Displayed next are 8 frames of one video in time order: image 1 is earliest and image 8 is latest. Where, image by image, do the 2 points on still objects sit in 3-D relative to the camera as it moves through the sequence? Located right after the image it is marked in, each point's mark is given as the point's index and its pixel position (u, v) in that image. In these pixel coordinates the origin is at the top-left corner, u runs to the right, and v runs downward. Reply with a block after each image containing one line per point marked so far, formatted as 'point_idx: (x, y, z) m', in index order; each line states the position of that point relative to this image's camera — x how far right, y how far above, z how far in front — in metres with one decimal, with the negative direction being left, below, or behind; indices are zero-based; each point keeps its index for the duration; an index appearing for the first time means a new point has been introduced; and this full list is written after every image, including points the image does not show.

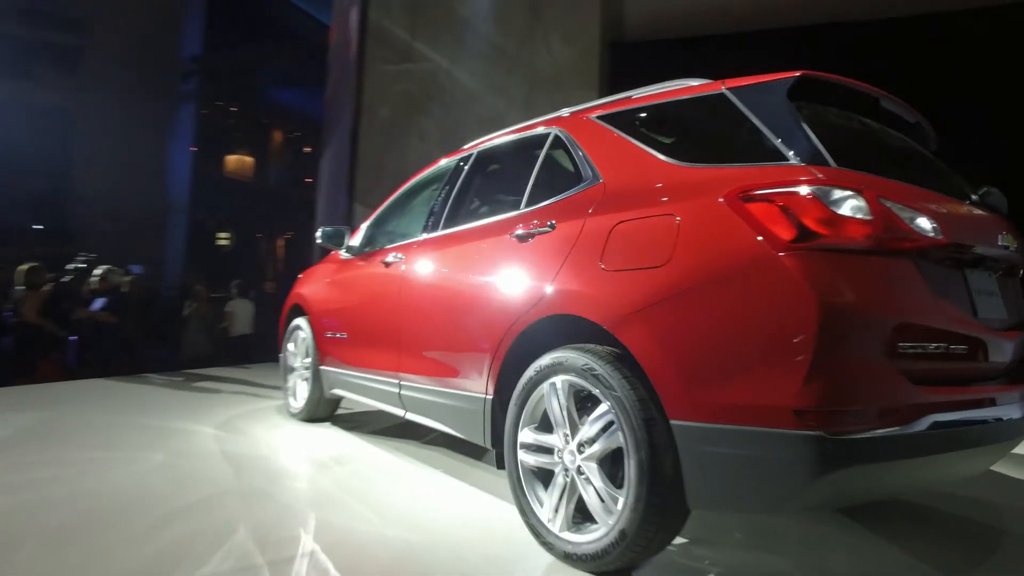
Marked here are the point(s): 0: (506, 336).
0: (0.0, -0.2, +2.3) m
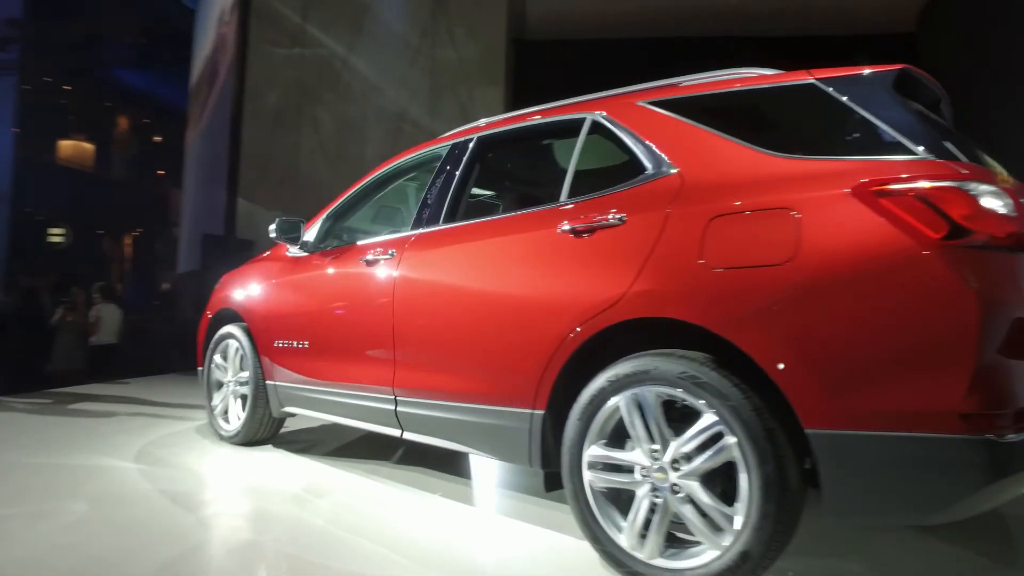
0: (+0.2, -0.2, +2.0) m
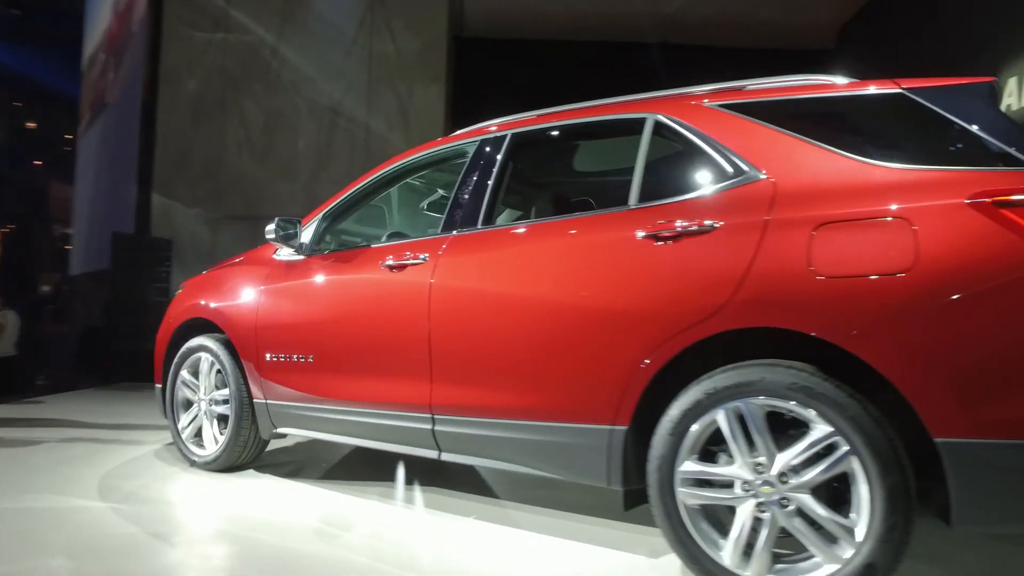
0: (+0.5, -0.2, +1.9) m
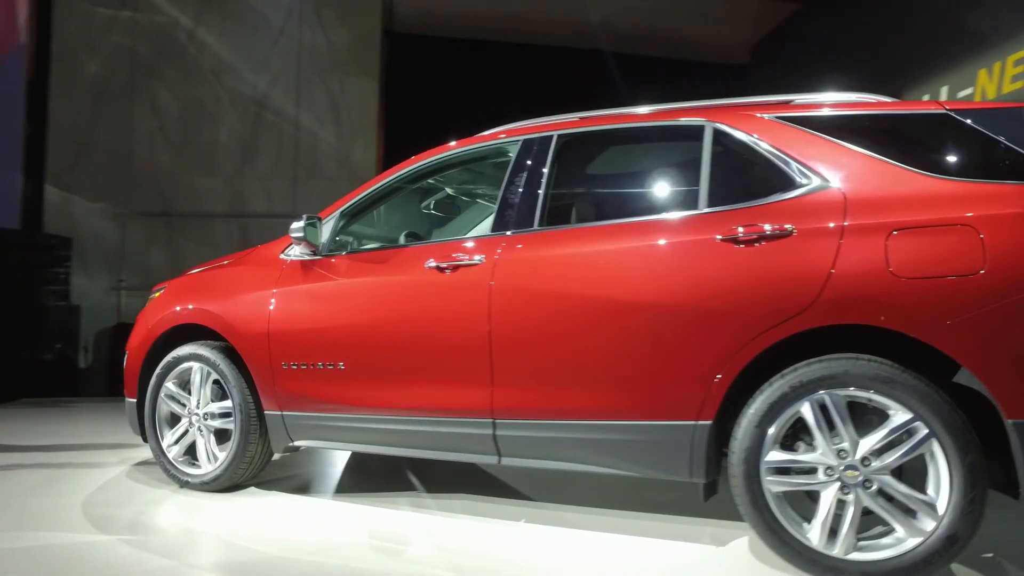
0: (+0.8, -0.2, +2.0) m
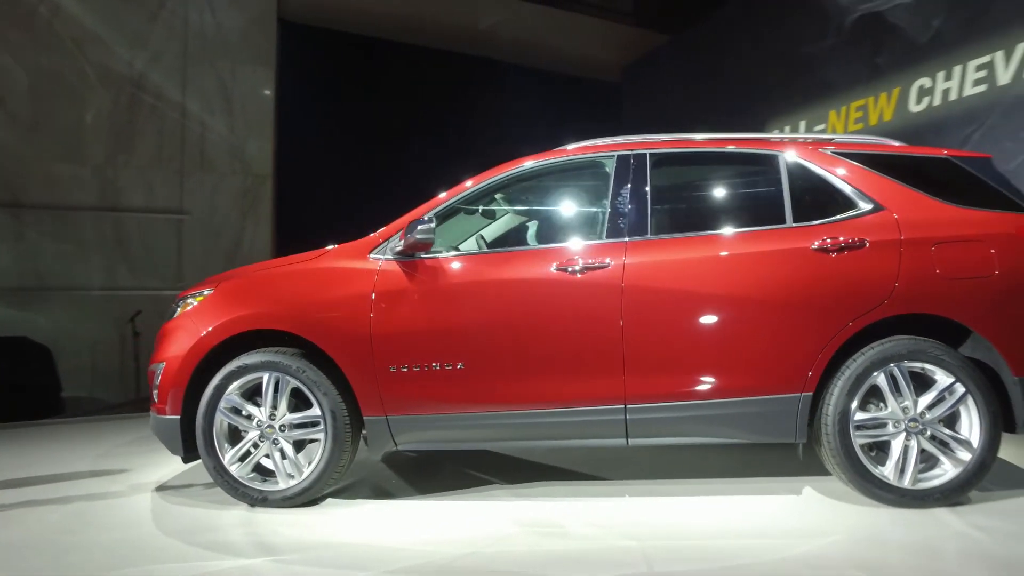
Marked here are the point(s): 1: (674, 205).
0: (+1.3, -0.2, +2.6) m
1: (+0.7, +0.4, +2.8) m
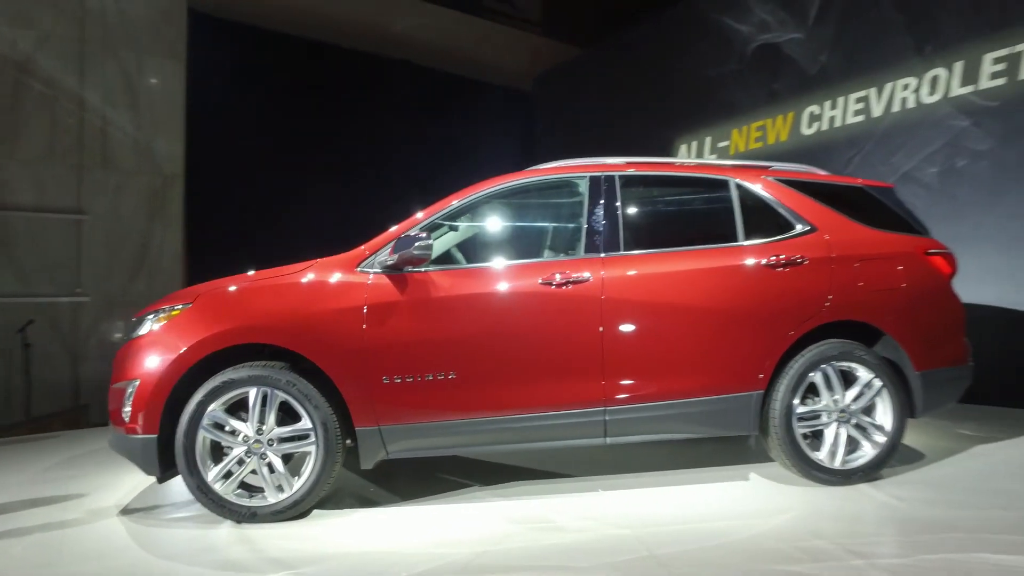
0: (+1.3, -0.3, +3.0) m
1: (+0.6, +0.3, +3.1) m
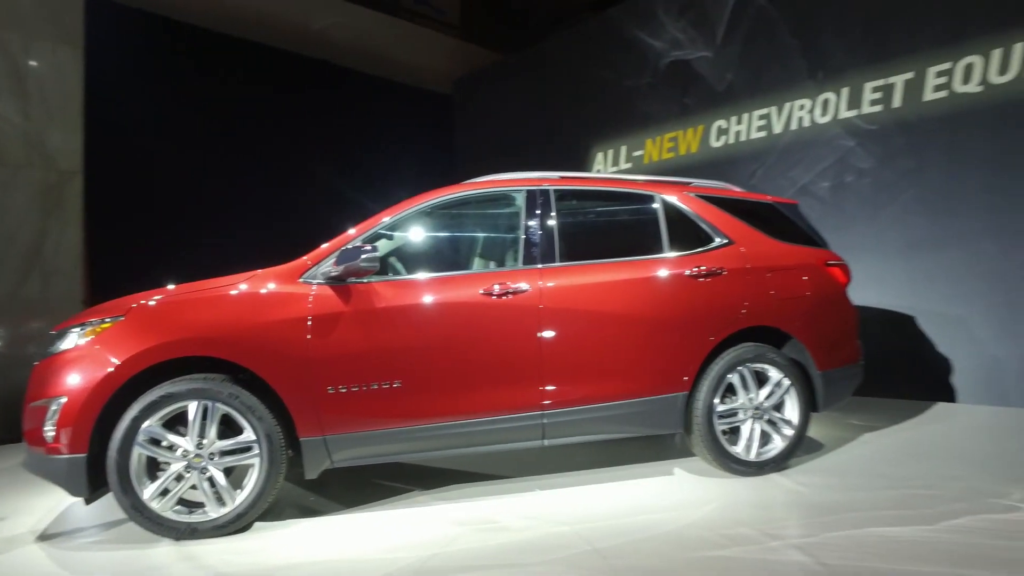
0: (+1.0, -0.3, +3.2) m
1: (+0.3, +0.3, +3.3) m
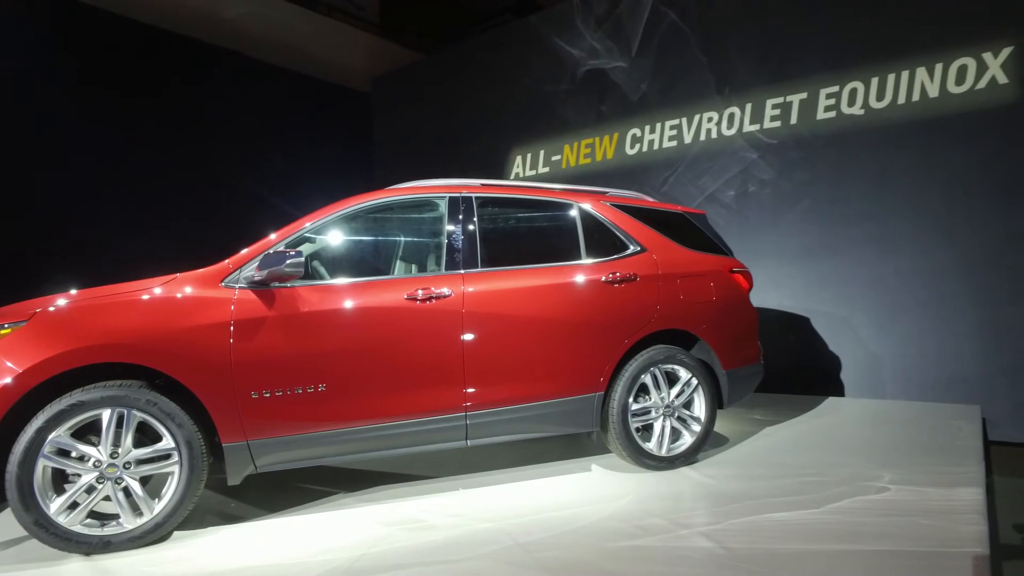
0: (+0.6, -0.3, +3.4) m
1: (-0.1, +0.2, +3.4) m
